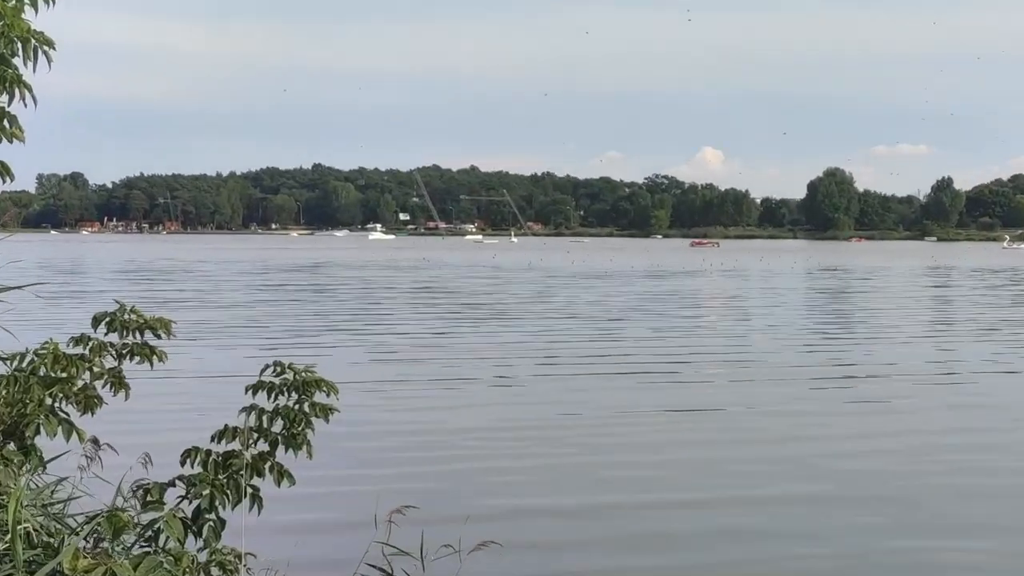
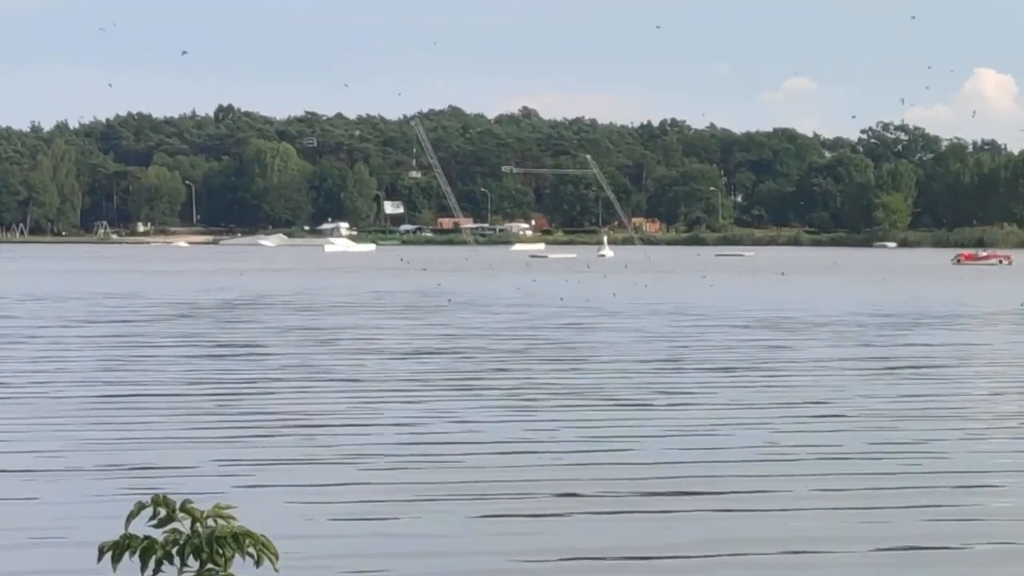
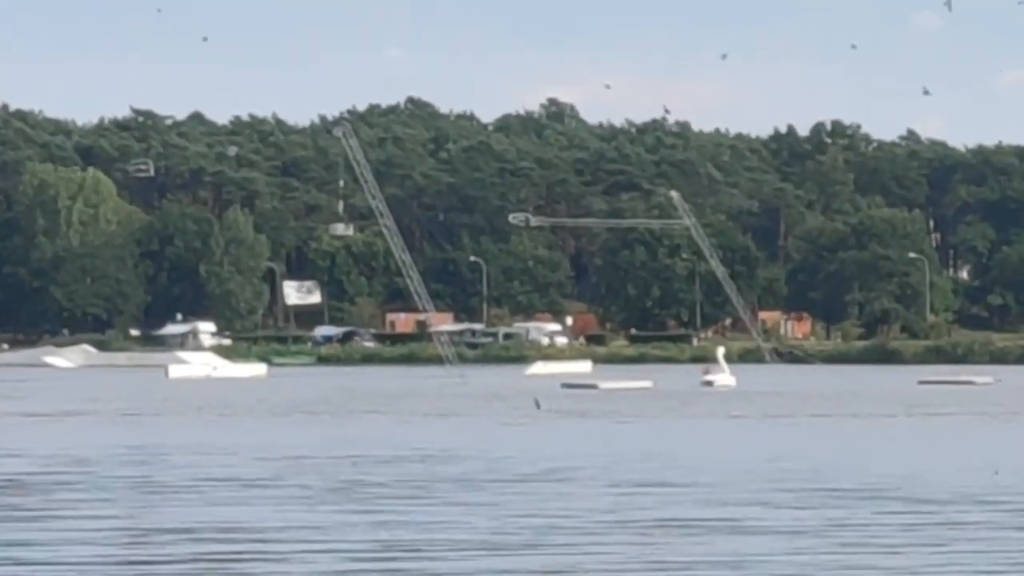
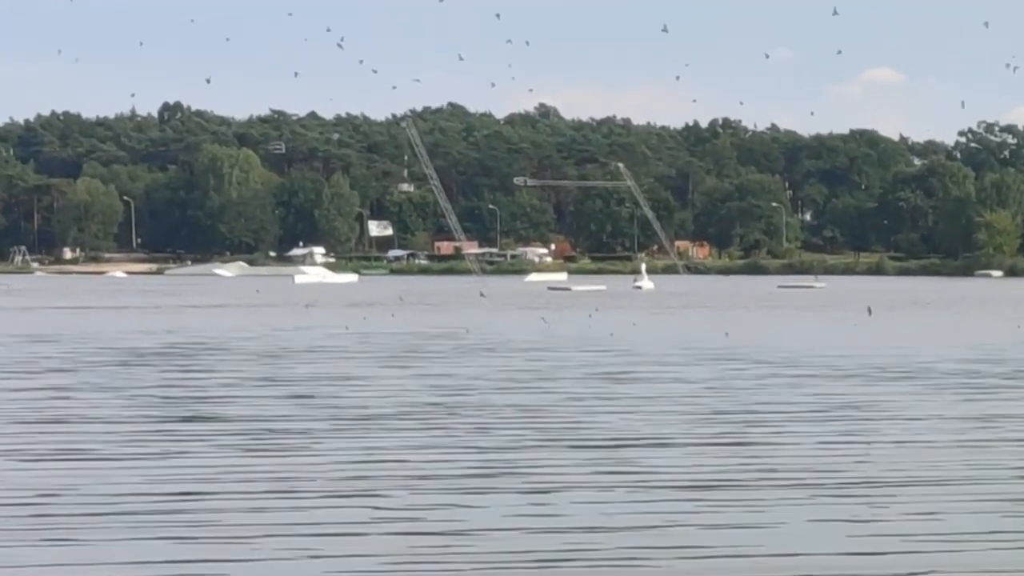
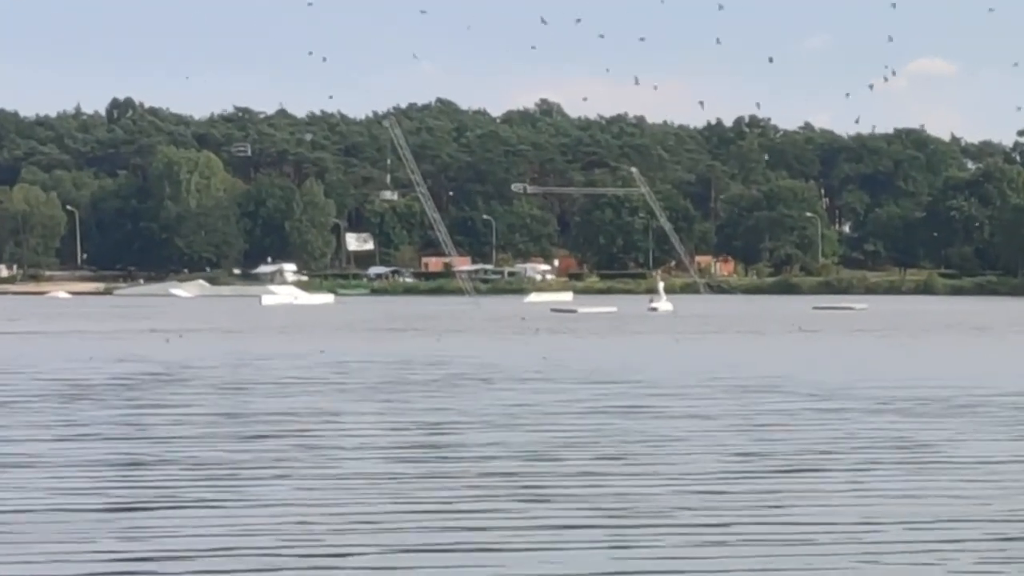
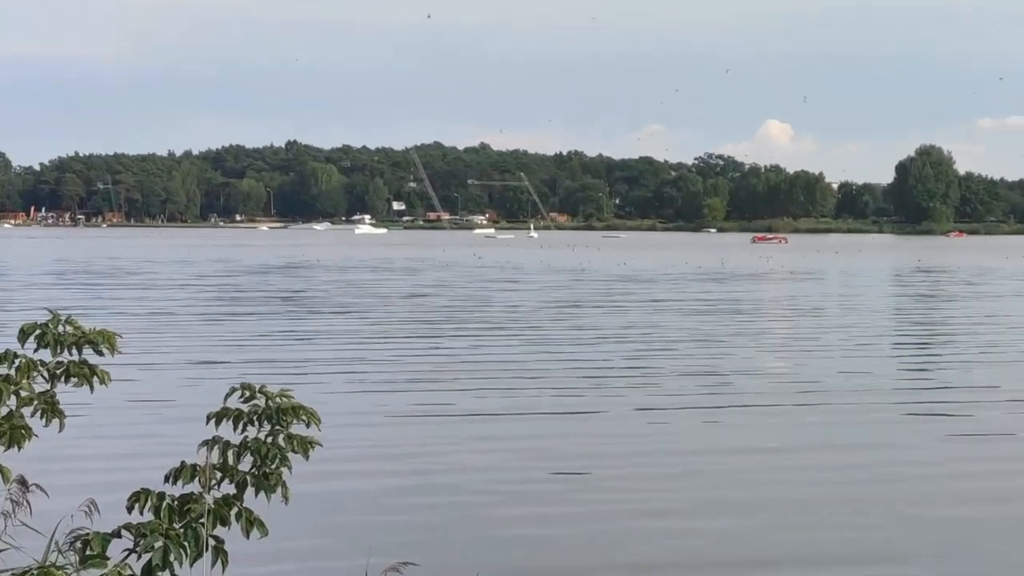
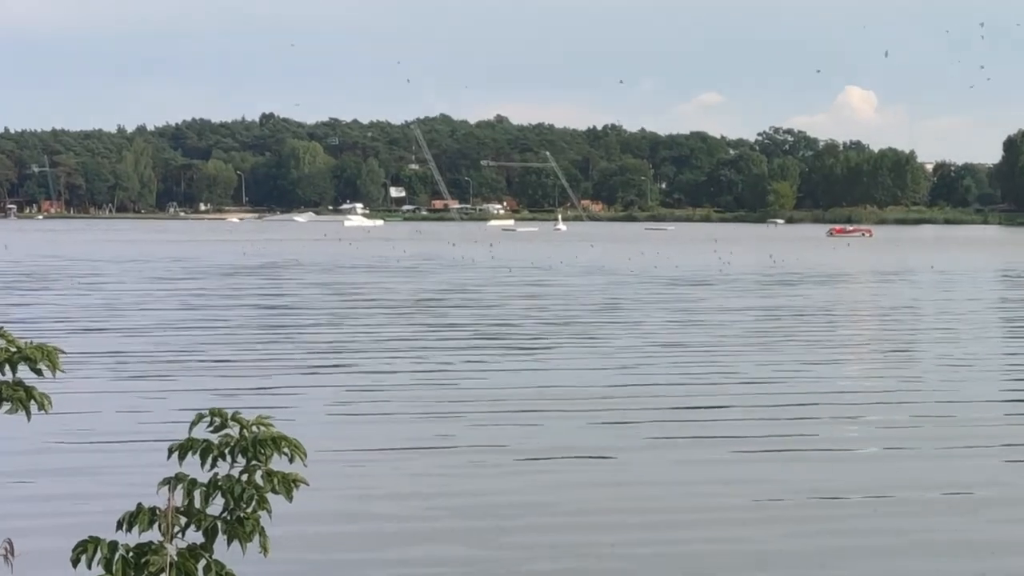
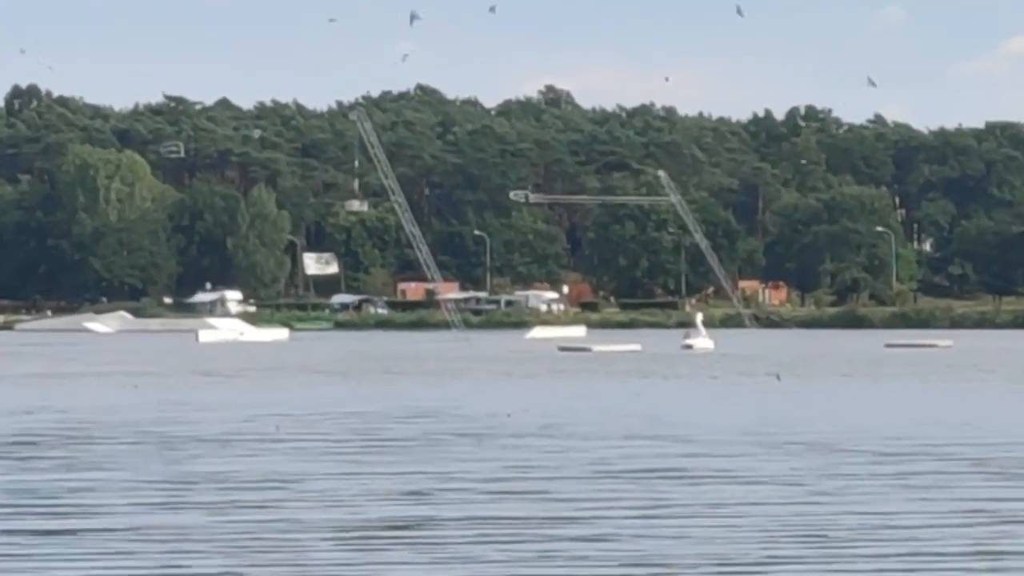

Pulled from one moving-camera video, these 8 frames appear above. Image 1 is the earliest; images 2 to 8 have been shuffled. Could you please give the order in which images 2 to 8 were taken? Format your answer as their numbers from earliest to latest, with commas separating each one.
6, 7, 2, 4, 5, 8, 3
